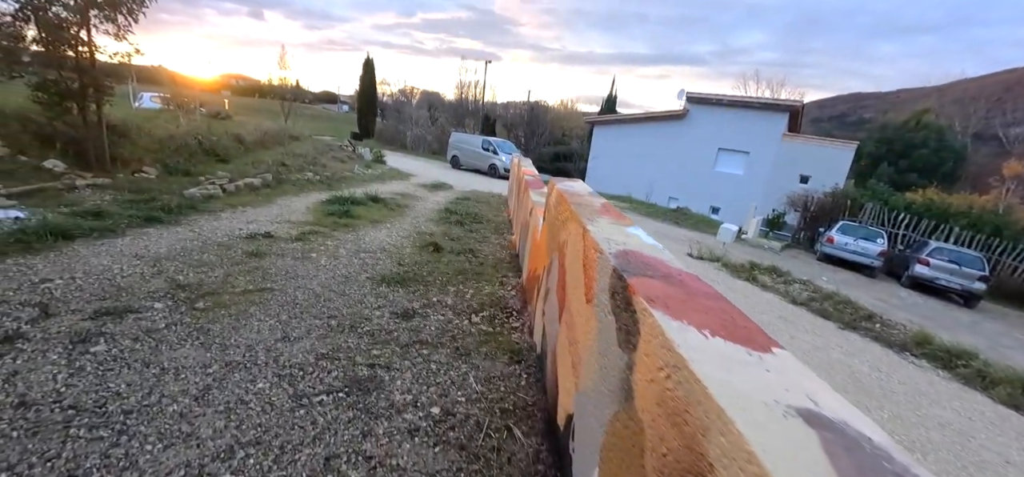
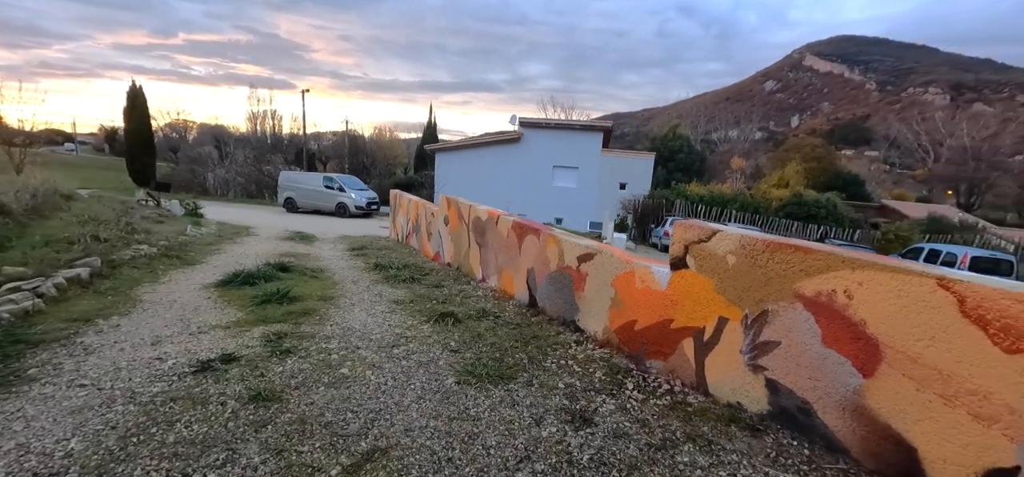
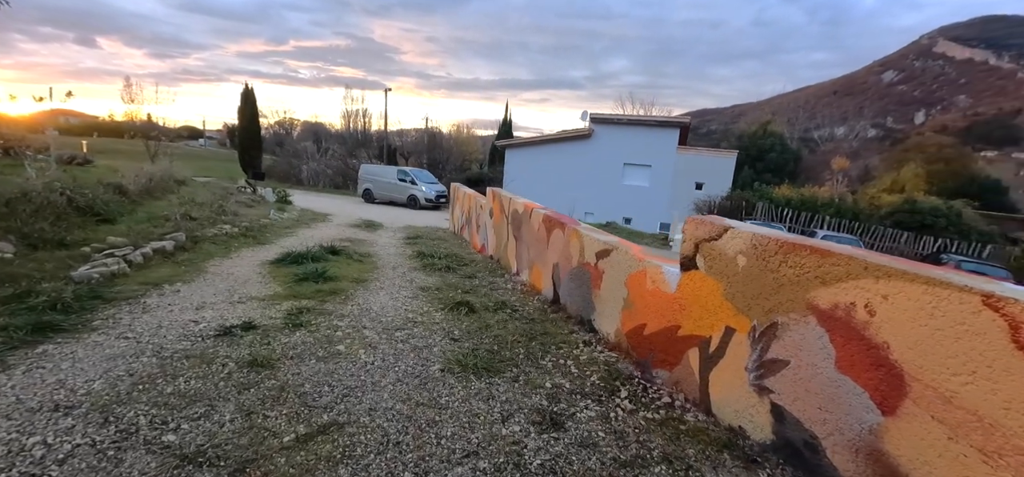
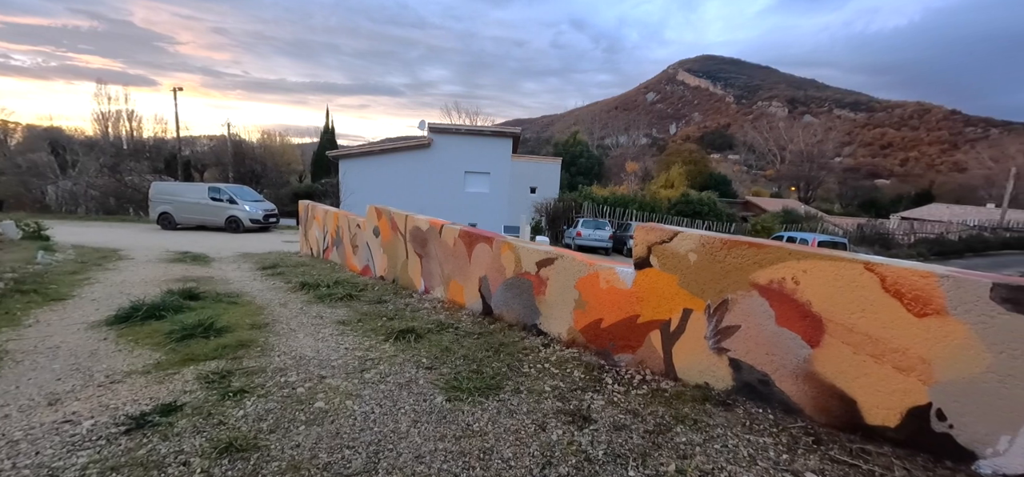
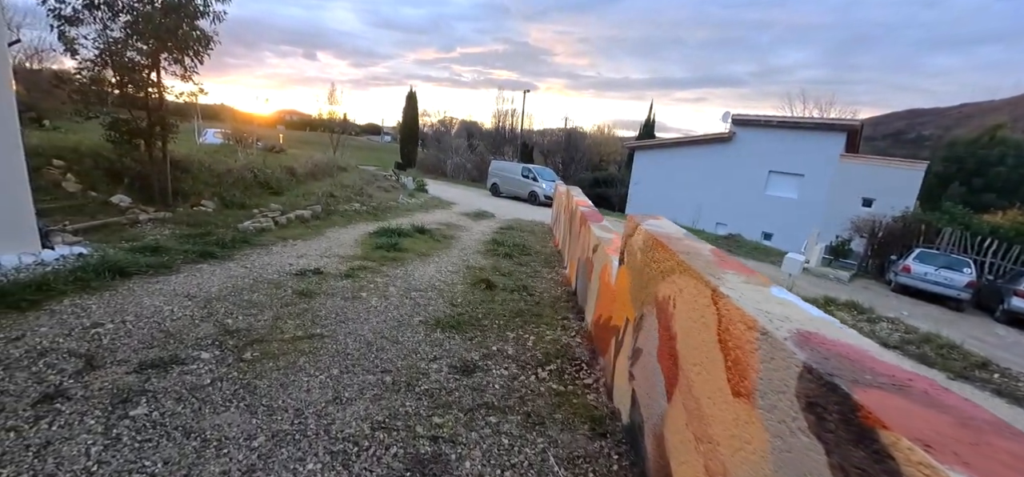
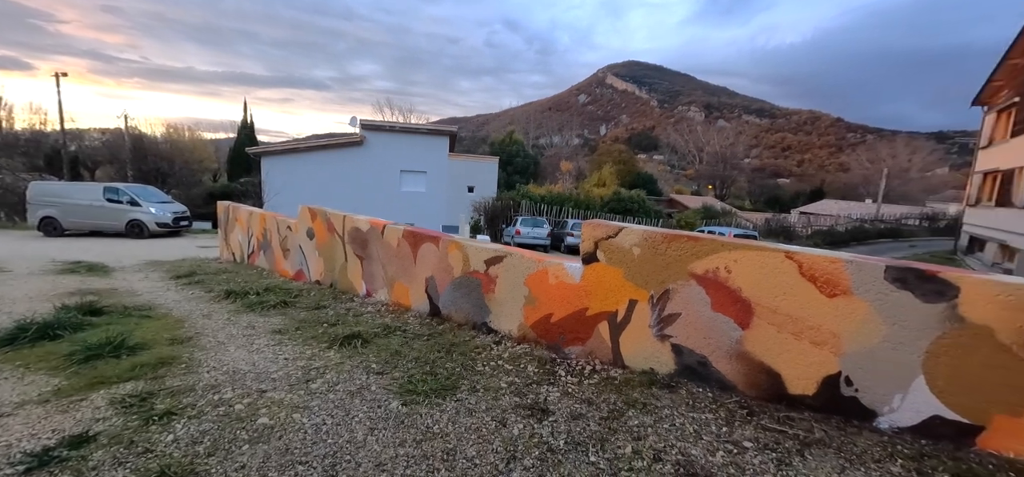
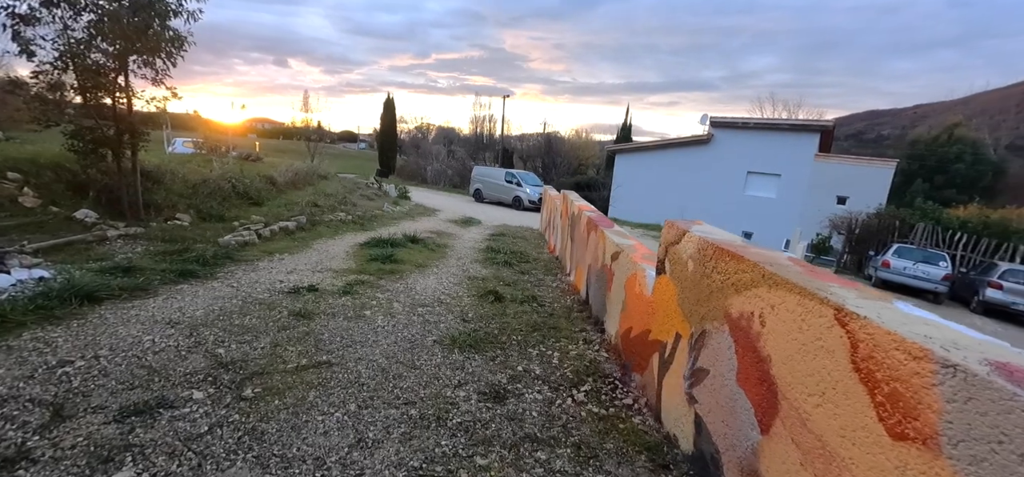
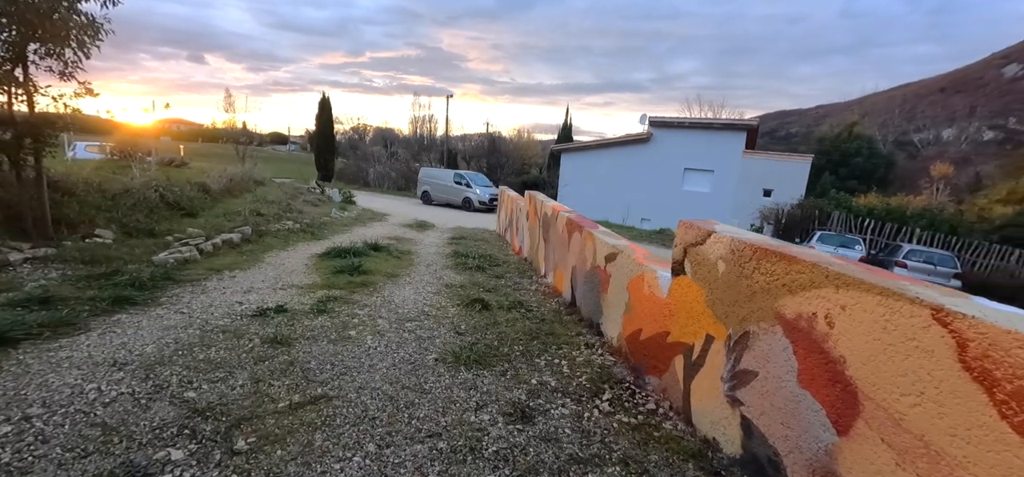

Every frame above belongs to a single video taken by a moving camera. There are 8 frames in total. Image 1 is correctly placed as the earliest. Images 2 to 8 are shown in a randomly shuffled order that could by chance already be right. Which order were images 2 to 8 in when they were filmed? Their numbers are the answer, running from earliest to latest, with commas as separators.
5, 7, 8, 3, 2, 4, 6
